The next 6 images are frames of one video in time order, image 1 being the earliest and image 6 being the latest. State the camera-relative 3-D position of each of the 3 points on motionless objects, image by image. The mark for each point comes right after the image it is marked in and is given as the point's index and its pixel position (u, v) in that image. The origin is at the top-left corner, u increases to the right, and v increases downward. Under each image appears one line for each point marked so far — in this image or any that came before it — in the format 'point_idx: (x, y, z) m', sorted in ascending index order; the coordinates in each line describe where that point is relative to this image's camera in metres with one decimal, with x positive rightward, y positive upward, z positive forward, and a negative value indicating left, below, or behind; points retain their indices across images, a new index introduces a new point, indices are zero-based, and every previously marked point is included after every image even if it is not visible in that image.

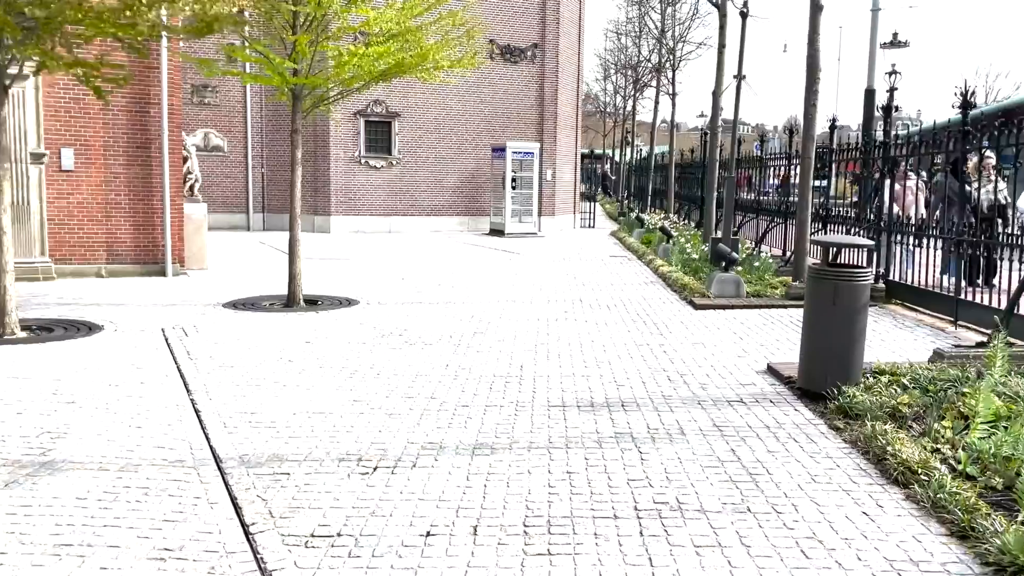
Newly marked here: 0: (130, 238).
0: (-6.3, +0.8, +13.2) m
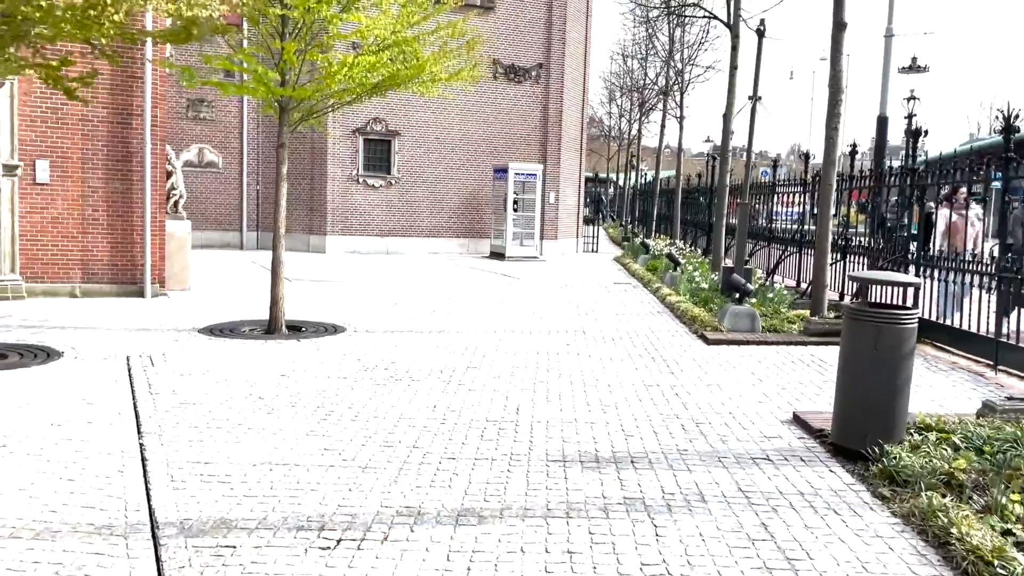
0: (-6.3, +0.5, +12.5) m
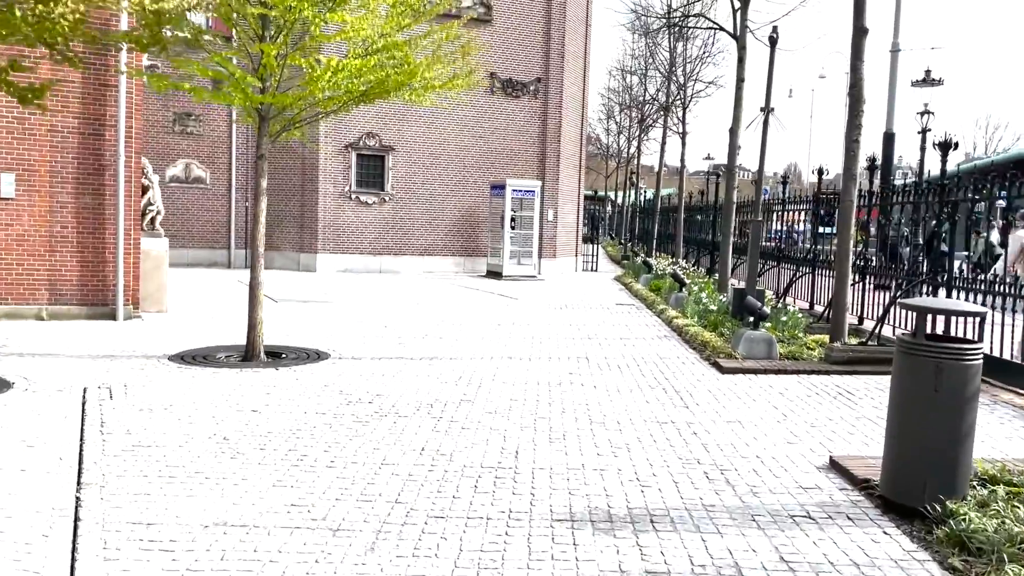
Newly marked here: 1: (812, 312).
0: (-6.3, +0.2, +11.7) m
1: (+4.7, -0.4, +12.7) m
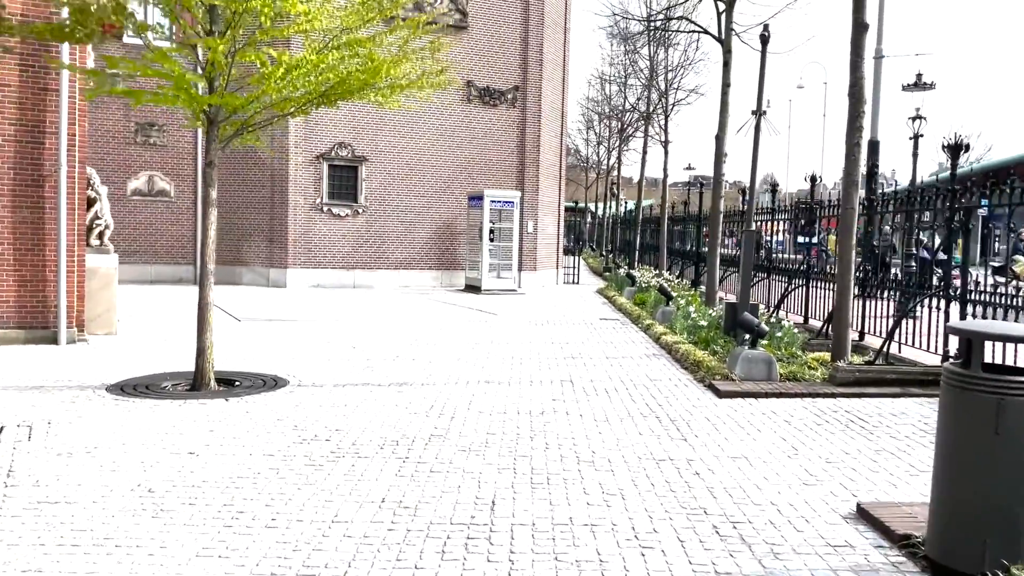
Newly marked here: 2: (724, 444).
0: (-6.6, -0.1, +10.7) m
1: (+4.4, -0.6, +12.0) m
2: (+1.7, -1.3, +6.6) m
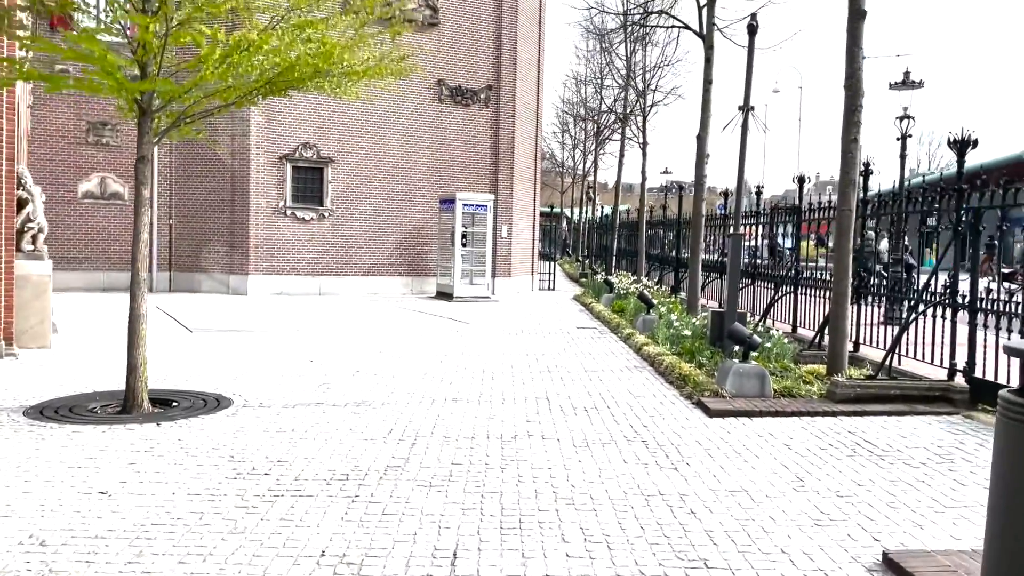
0: (-7.0, -0.2, +9.6) m
1: (+4.0, -0.7, +11.3) m
2: (+1.5, -1.3, +5.8) m
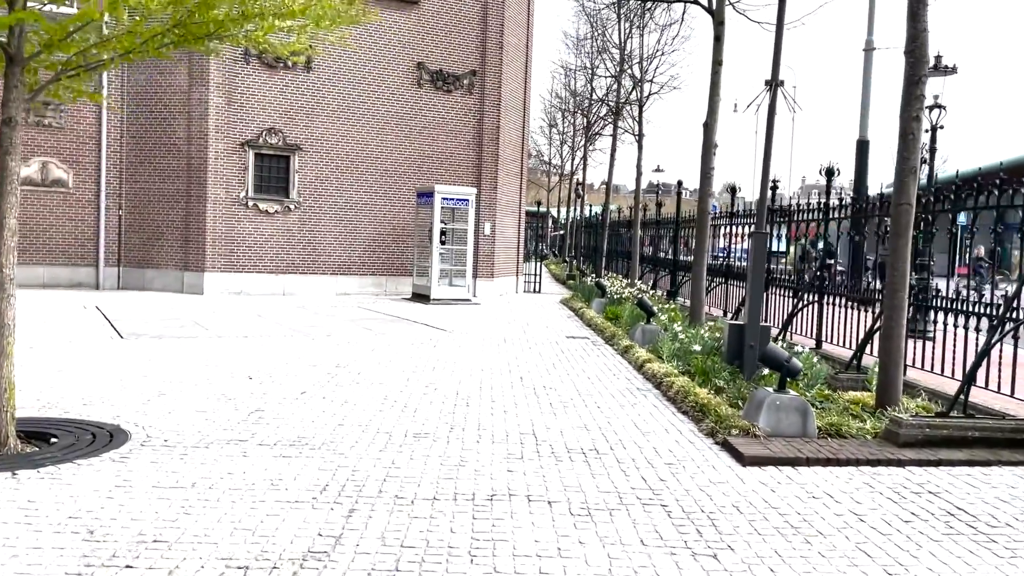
0: (-7.2, -0.2, +7.8) m
1: (+3.8, -0.8, +9.6) m
2: (+1.4, -1.4, +4.1) m
